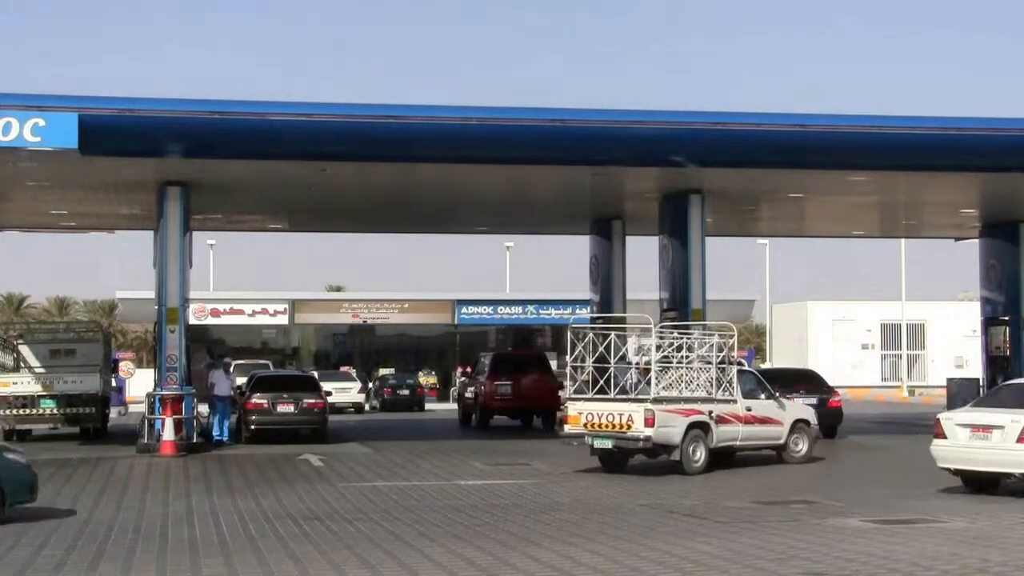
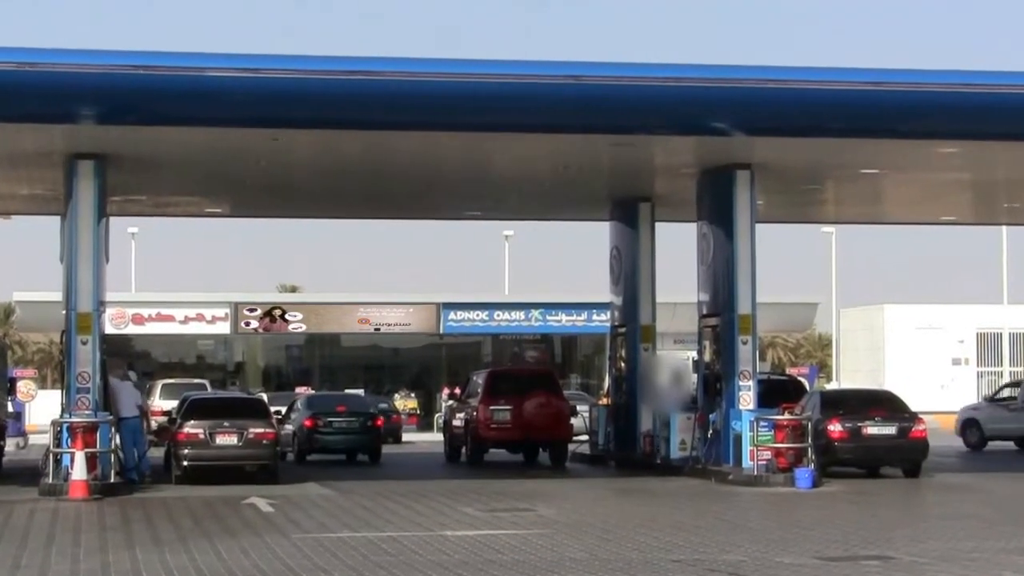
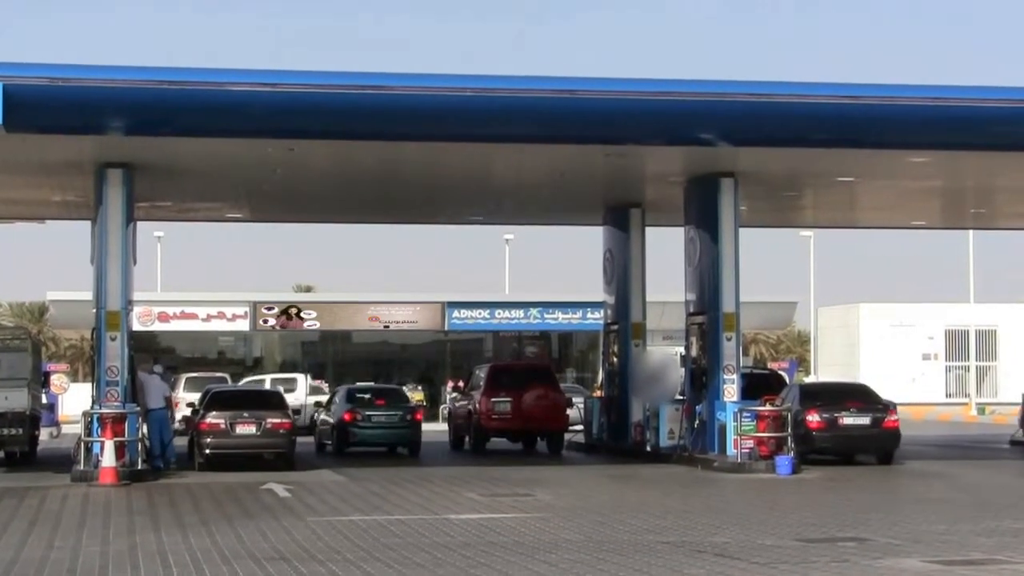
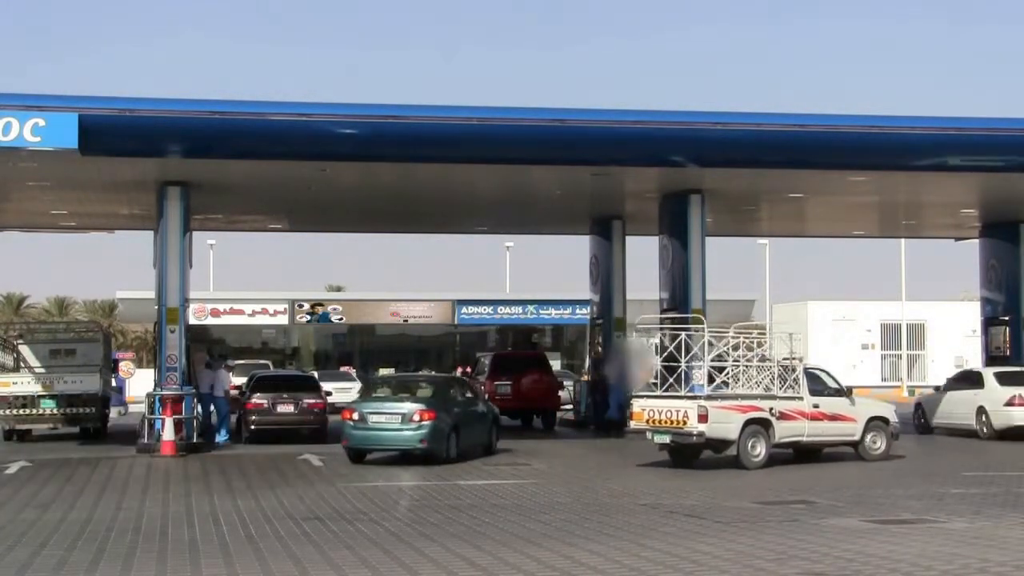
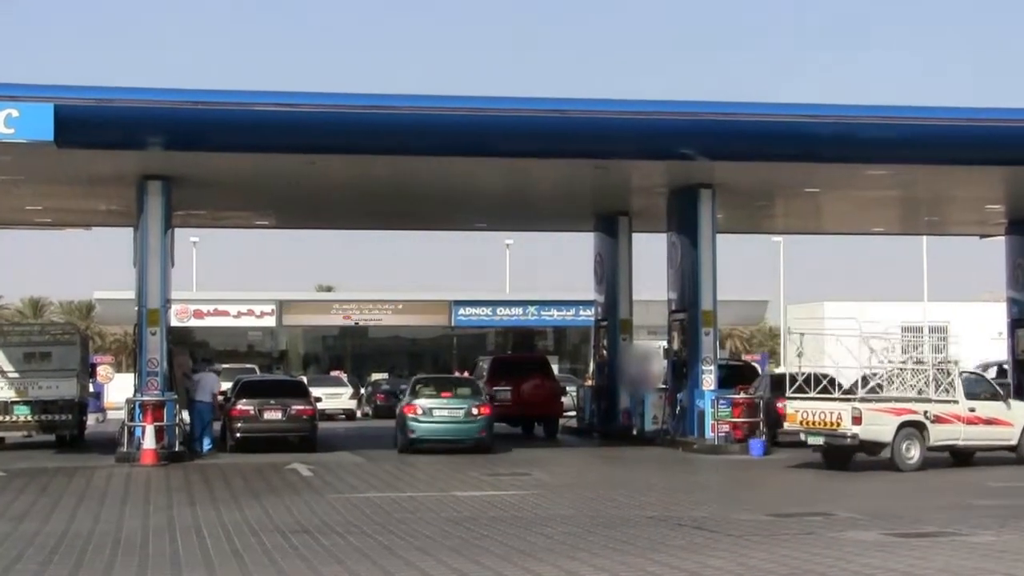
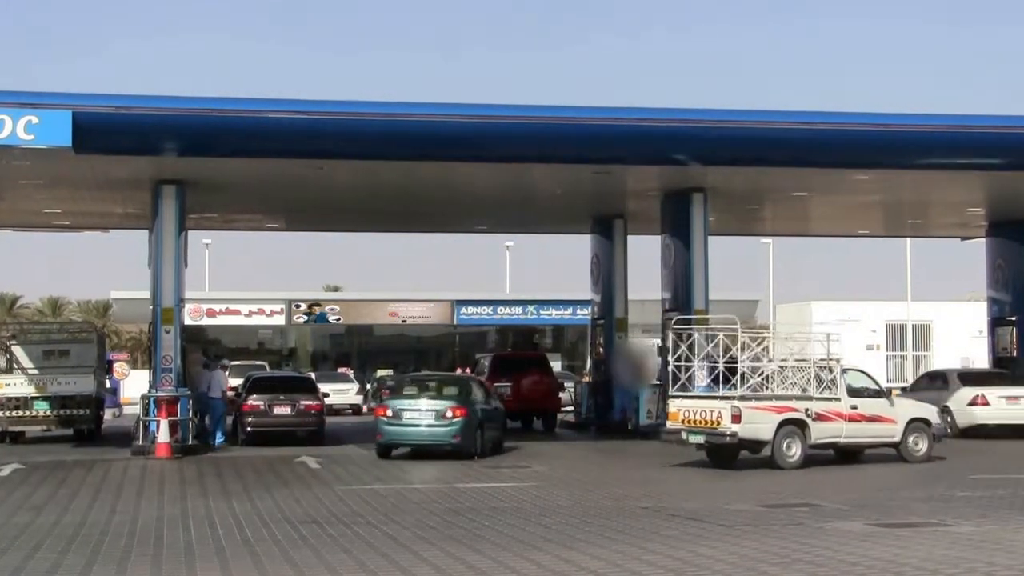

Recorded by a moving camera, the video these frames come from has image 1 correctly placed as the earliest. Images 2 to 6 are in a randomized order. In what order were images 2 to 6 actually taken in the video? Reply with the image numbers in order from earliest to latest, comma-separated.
4, 6, 5, 3, 2
